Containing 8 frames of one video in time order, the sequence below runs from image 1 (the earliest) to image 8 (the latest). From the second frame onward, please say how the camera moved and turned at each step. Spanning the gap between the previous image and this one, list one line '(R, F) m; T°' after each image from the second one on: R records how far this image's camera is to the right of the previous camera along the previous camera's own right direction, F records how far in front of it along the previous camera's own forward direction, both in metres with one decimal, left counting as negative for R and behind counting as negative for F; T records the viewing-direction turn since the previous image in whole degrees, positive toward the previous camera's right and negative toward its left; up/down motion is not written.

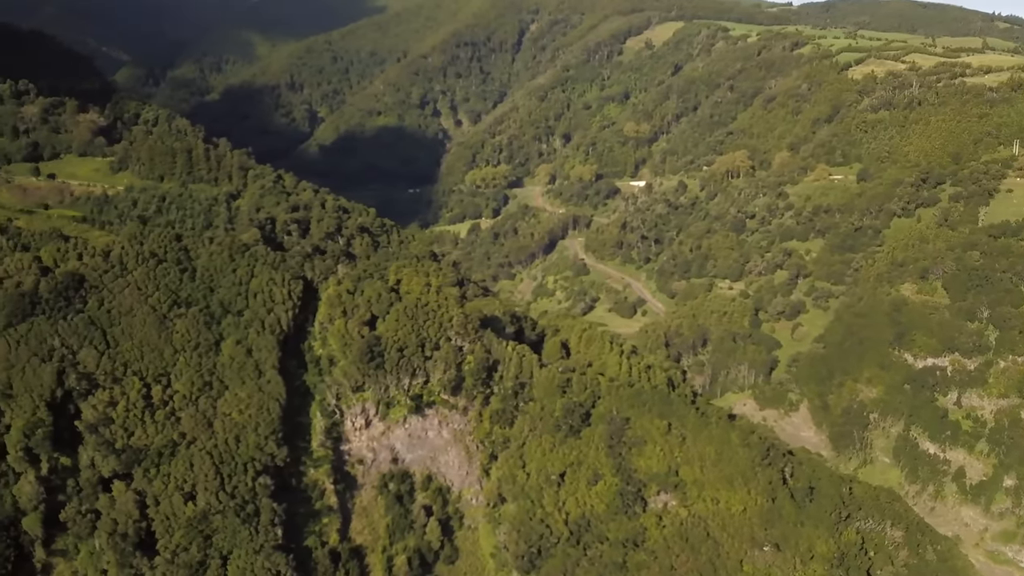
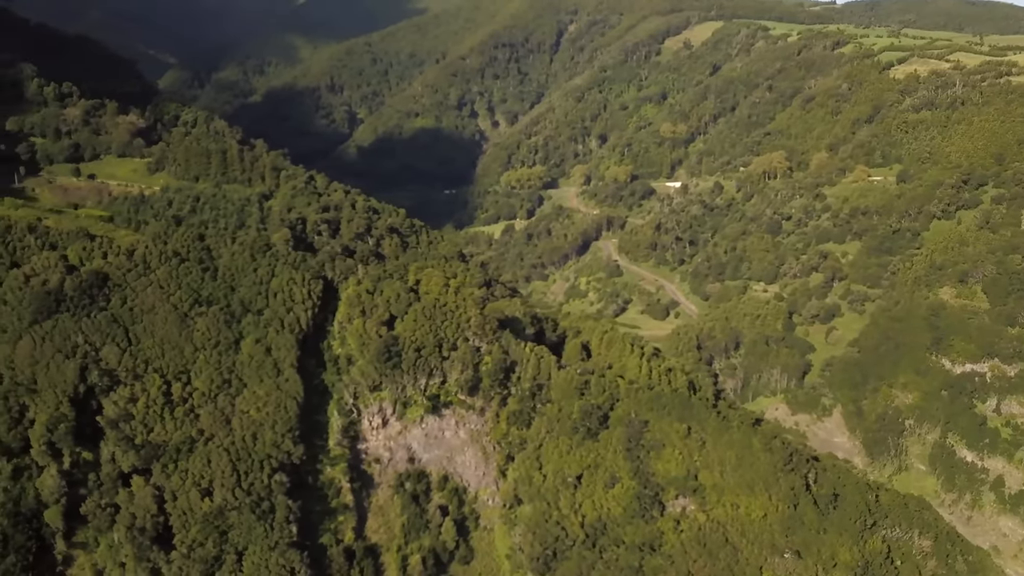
(+0.5, +0.1) m; -2°
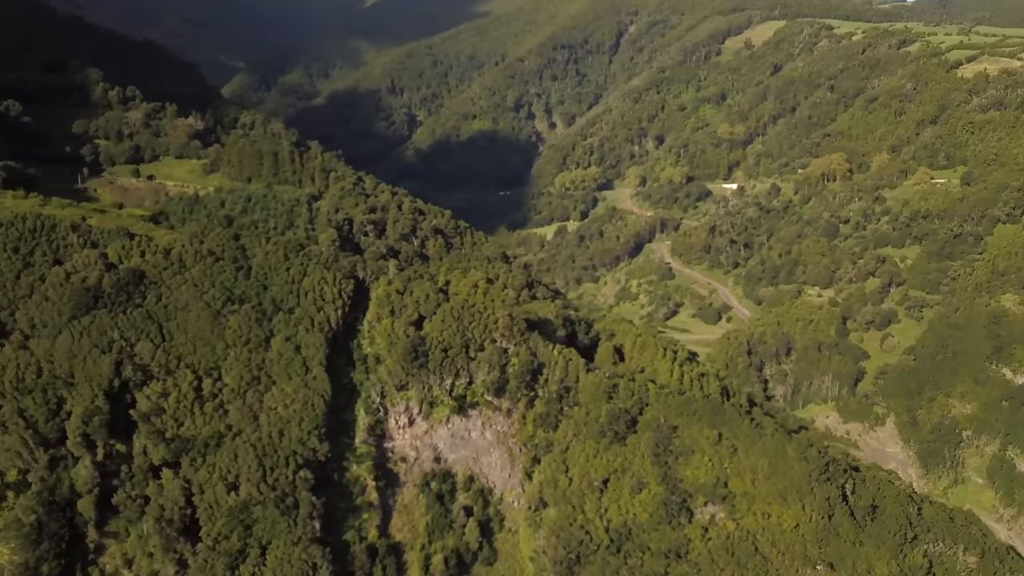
(+0.8, +0.1) m; -4°
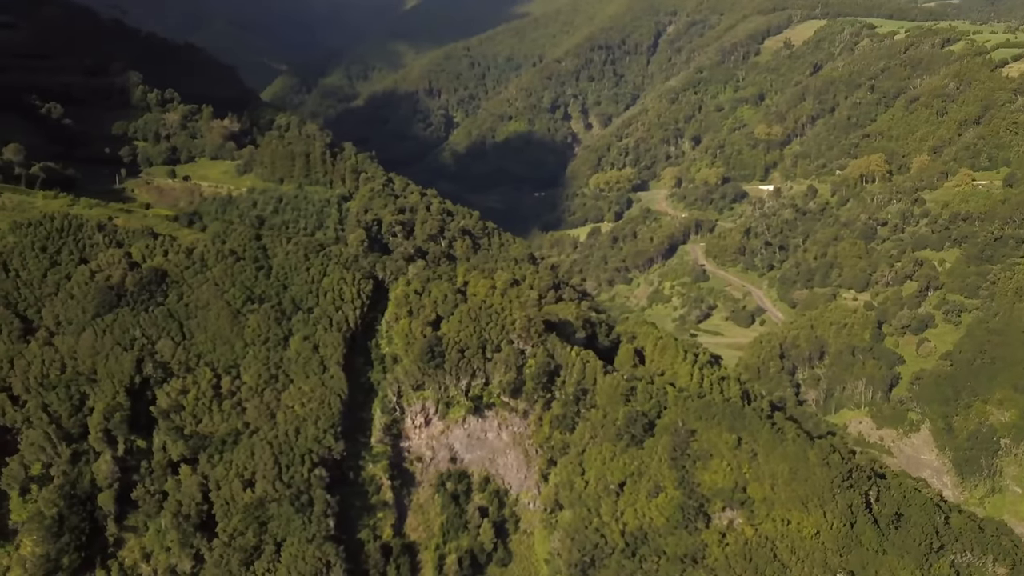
(+0.5, 0.0) m; -2°
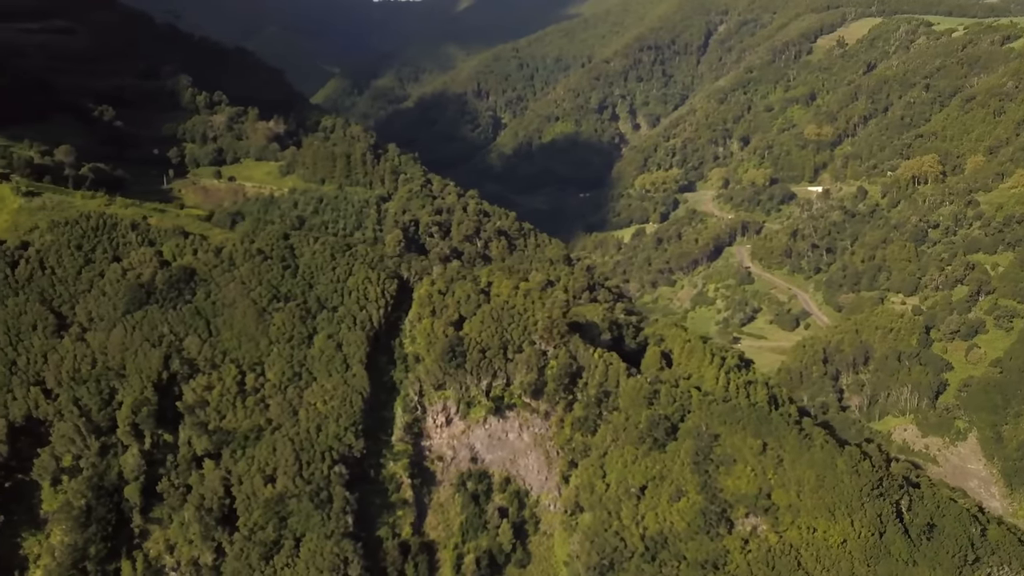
(+0.7, 0.0) m; -3°
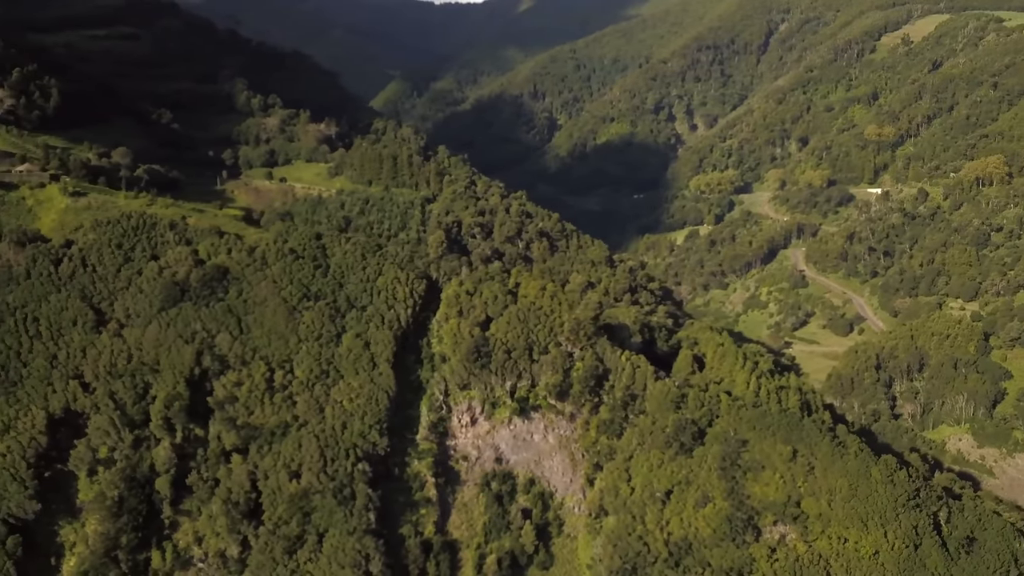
(+0.8, 0.0) m; -4°
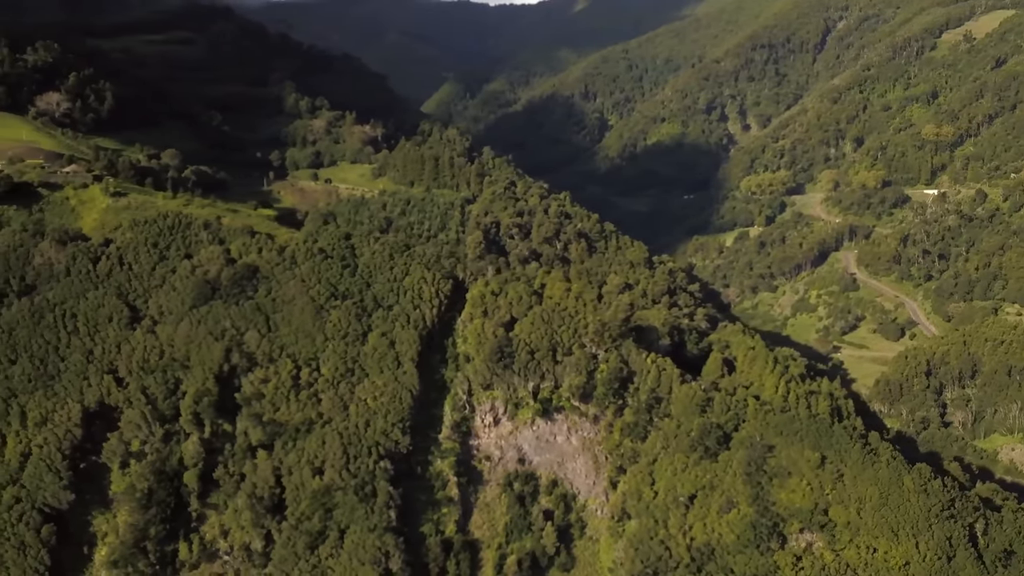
(+0.7, 0.0) m; -3°
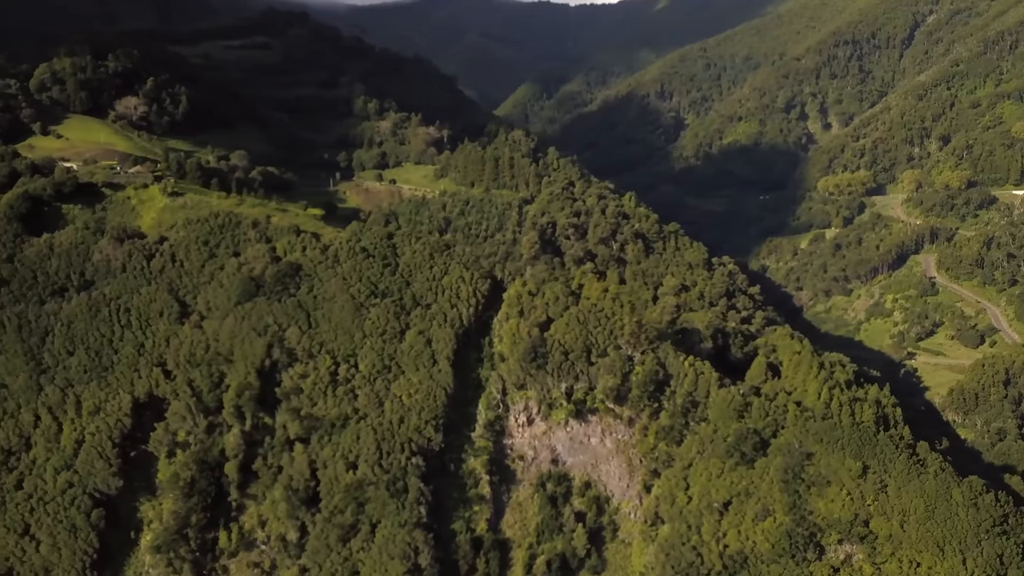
(+1.0, 0.0) m; -5°
